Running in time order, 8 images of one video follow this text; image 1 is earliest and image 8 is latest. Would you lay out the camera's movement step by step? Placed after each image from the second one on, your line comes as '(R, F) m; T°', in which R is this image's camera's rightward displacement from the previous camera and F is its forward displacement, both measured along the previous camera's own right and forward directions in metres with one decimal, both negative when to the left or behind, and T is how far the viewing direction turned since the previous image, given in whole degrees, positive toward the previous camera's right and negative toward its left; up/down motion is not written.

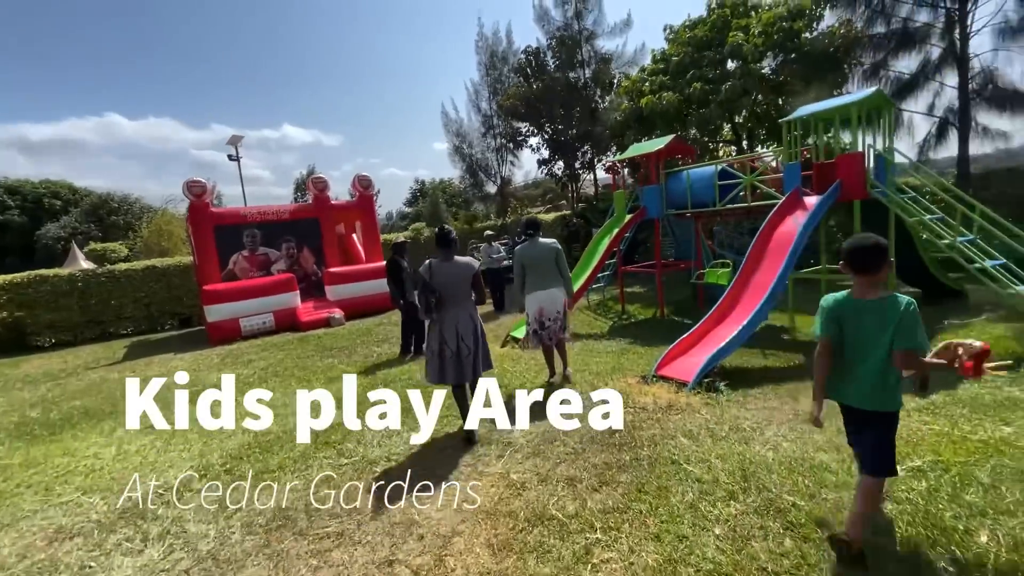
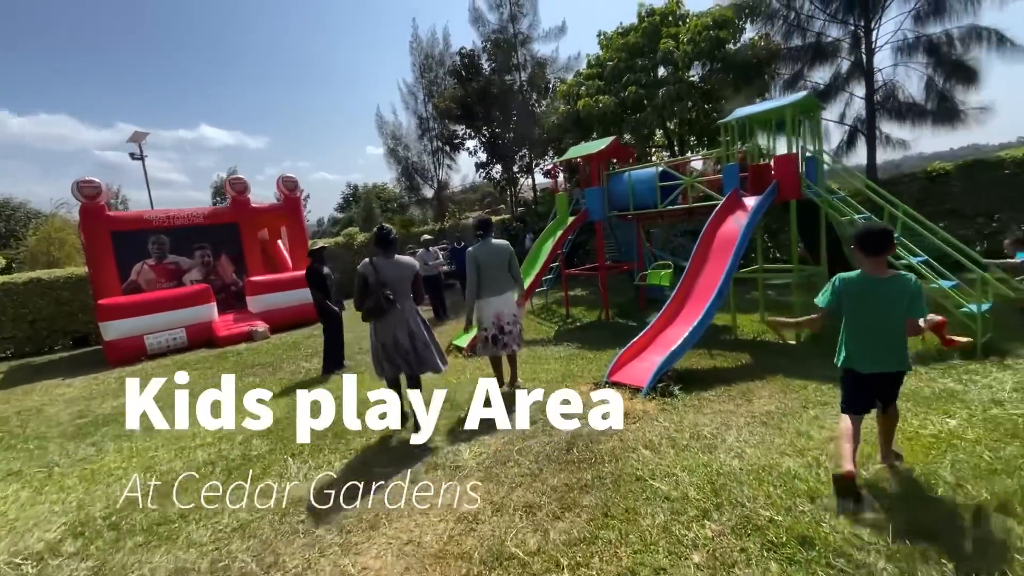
(-0.1, +0.4) m; +7°
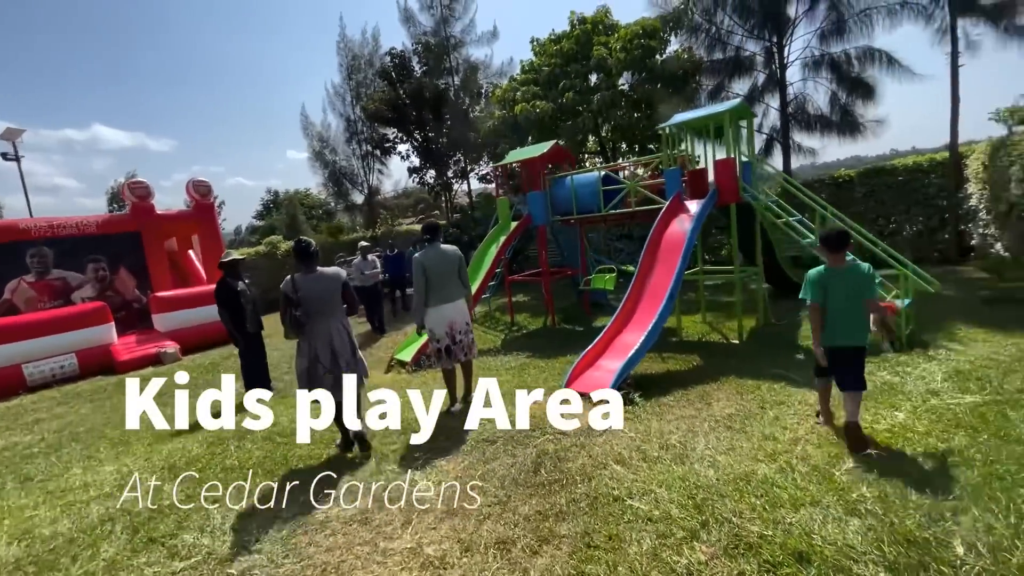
(-0.2, +0.4) m; +8°
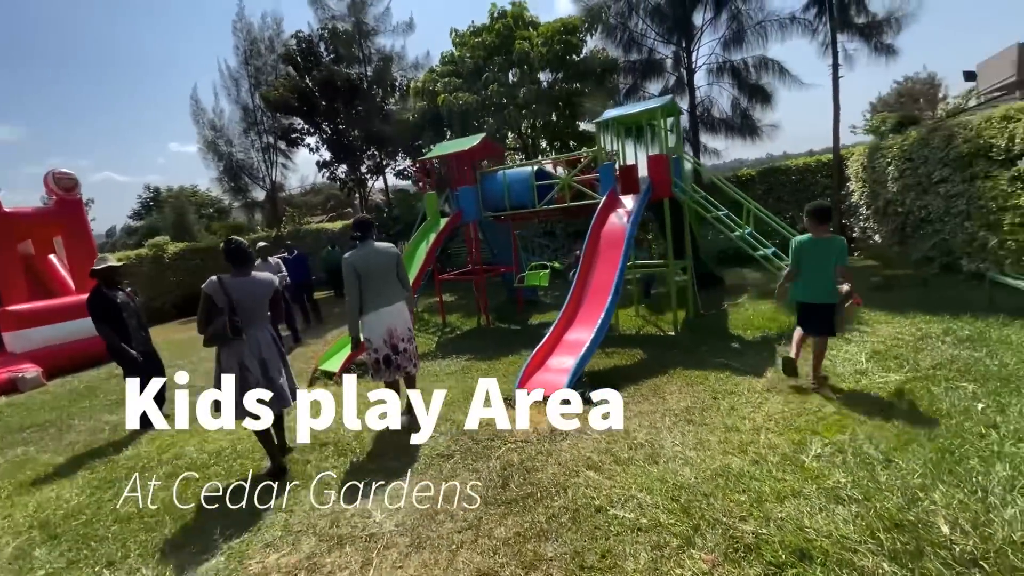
(-0.3, +0.4) m; +10°
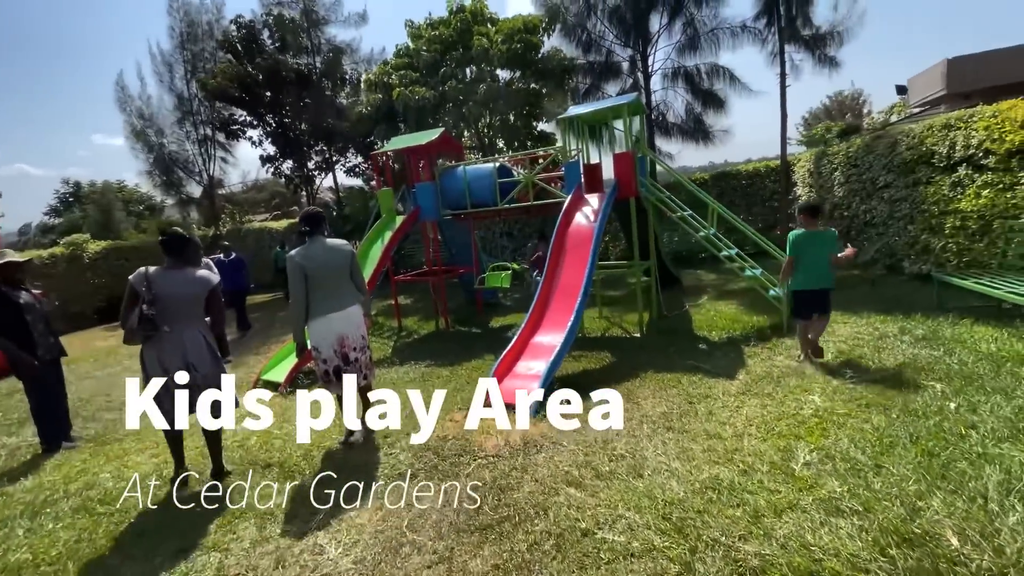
(-0.1, +0.4) m; +6°
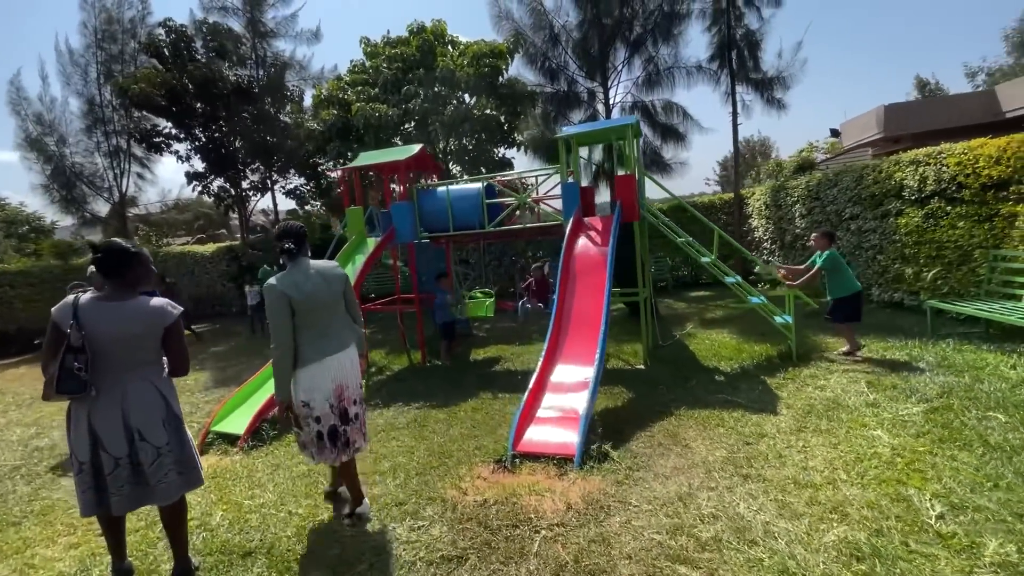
(-0.9, +0.7) m; +8°
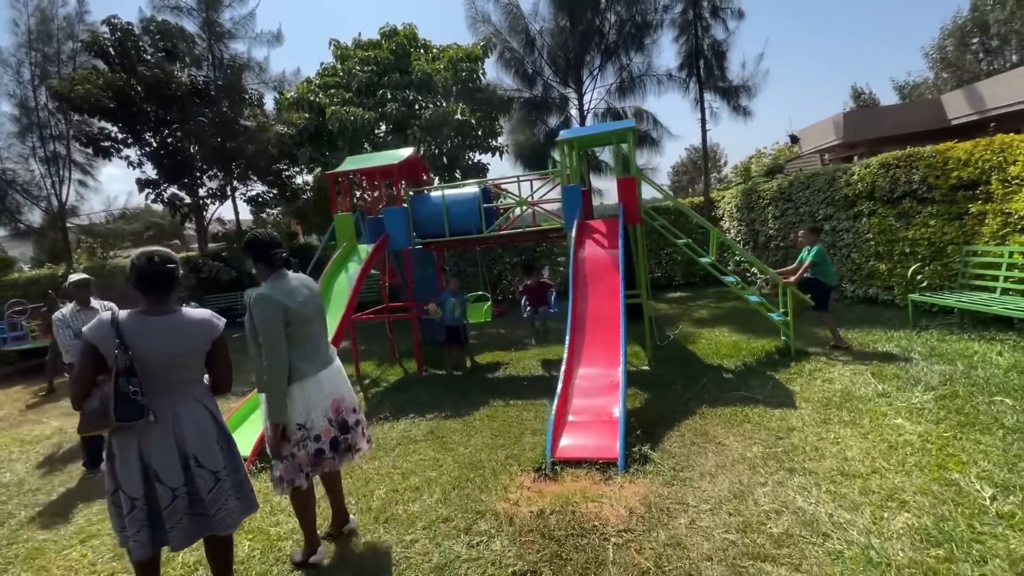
(-0.7, +0.1) m; +5°
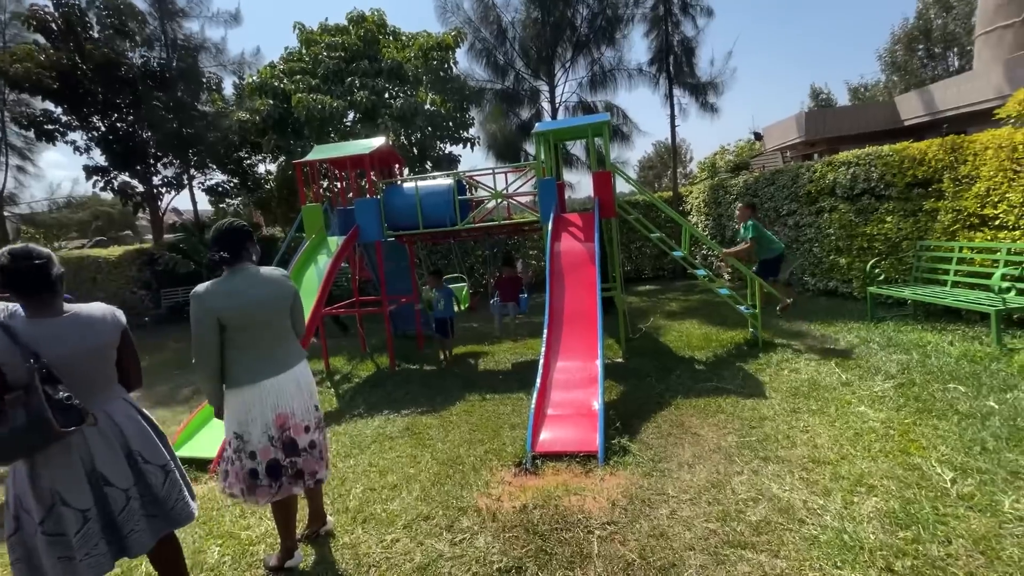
(-0.1, +0.1) m; +4°
